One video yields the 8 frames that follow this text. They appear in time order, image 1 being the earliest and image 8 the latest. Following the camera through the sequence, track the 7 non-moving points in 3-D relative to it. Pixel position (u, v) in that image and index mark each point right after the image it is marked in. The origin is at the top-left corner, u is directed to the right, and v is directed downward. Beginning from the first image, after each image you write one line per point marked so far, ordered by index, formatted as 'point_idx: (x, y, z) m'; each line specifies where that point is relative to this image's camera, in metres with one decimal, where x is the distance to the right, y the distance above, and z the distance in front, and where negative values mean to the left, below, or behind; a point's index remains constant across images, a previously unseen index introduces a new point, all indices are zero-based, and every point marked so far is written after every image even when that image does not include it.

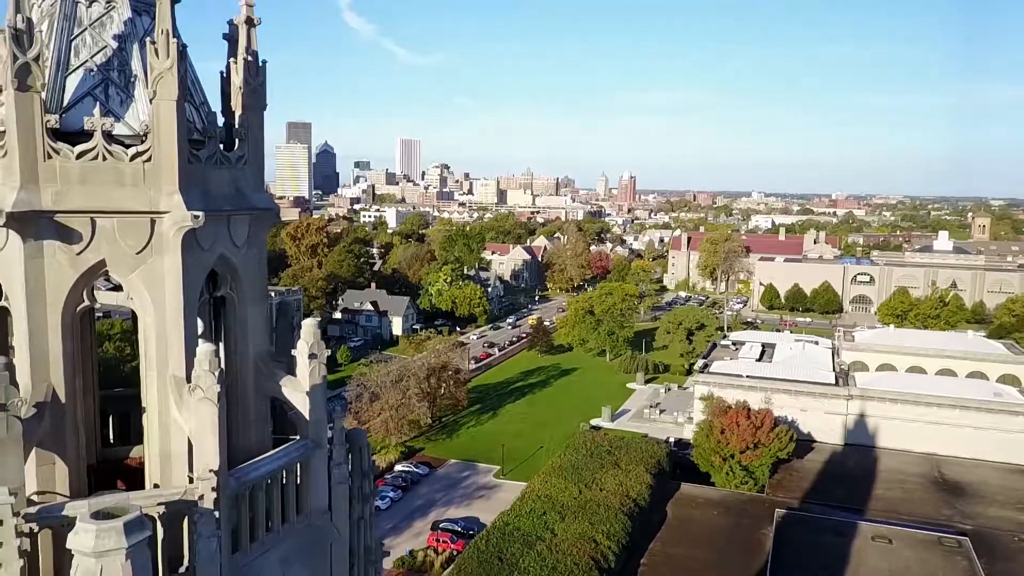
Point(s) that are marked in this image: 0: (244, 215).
0: (-1.2, +0.3, +3.4) m
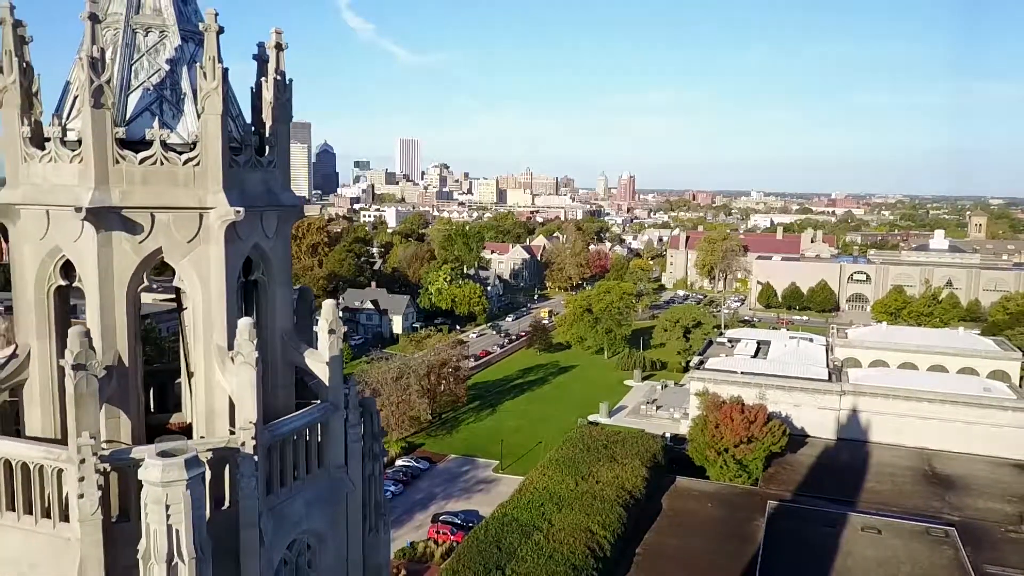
0: (-1.2, +0.4, +3.8) m
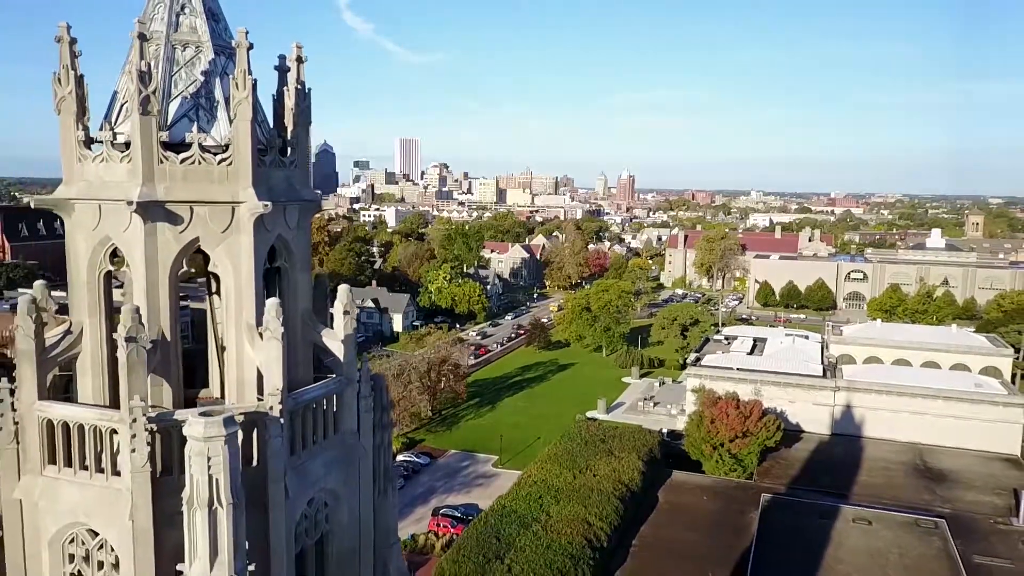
0: (-1.2, +0.5, +4.3) m
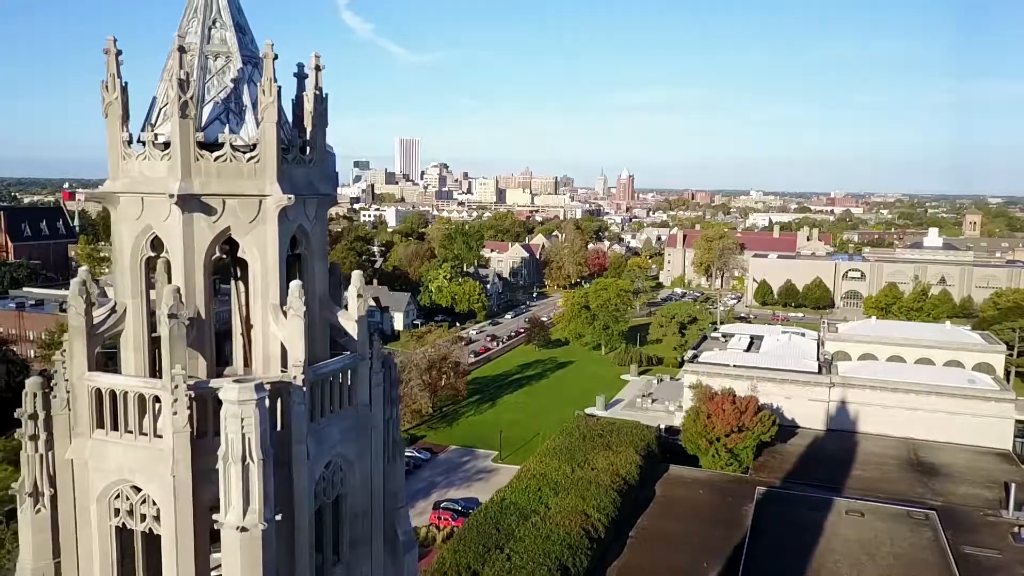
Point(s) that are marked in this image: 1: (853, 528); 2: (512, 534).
0: (-1.2, +0.6, +4.7) m
1: (+8.8, -6.2, +19.1) m
2: (0.0, -5.9, +17.8) m
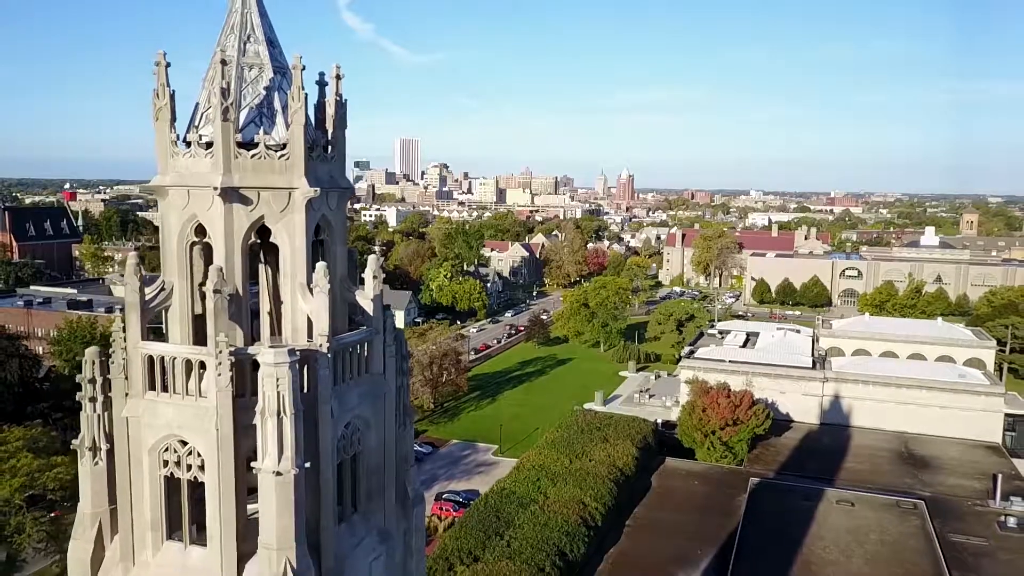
0: (-1.3, +0.7, +5.2) m
1: (+8.8, -6.1, +19.6) m
2: (0.0, -5.8, +18.4) m
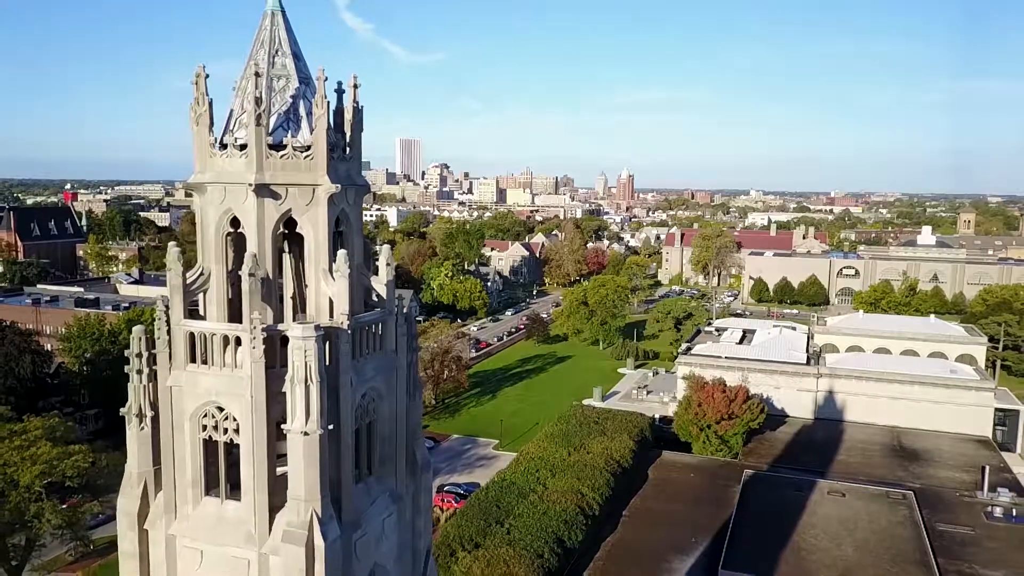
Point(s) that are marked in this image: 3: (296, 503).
0: (-1.3, +0.8, +5.8) m
1: (+8.8, -6.0, +20.2) m
2: (0.0, -5.7, +18.9) m
3: (-1.4, -1.4, +5.0) m
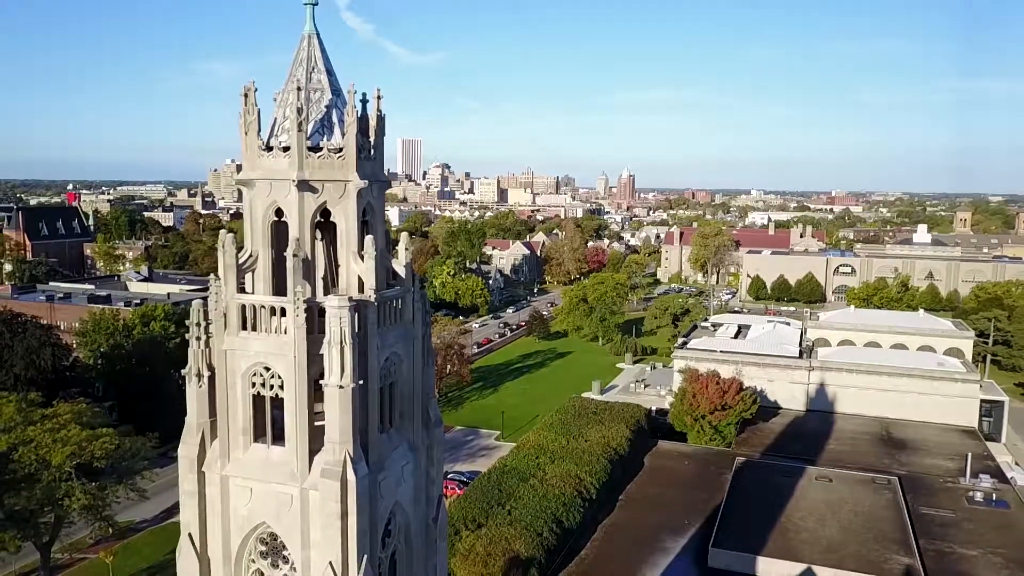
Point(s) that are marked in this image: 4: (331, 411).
0: (-1.3, +0.9, +6.8) m
1: (+8.8, -5.8, +21.1) m
2: (0.0, -5.5, +19.9) m
3: (-1.4, -1.3, +5.9) m
4: (-1.4, -1.0, +5.9) m
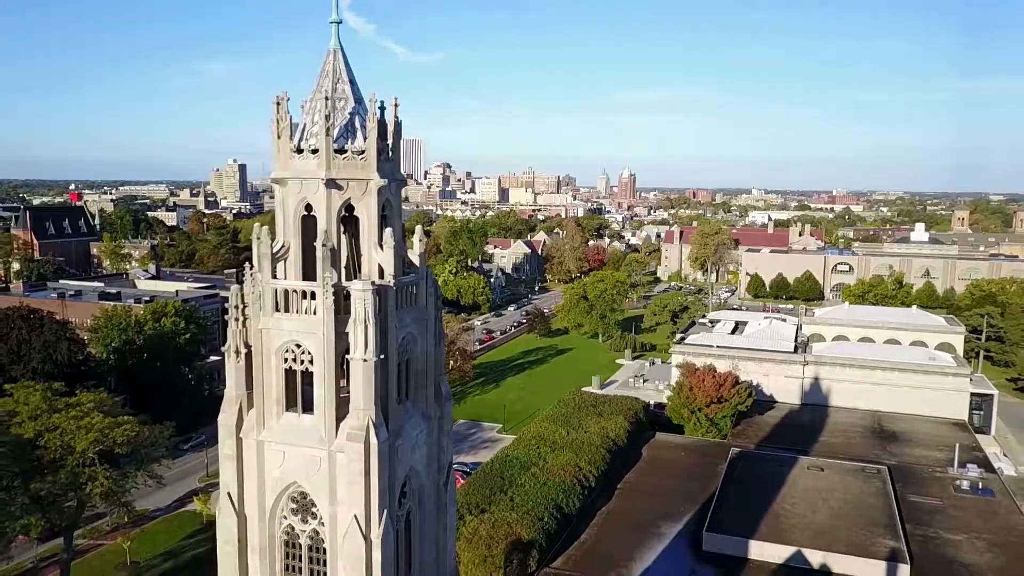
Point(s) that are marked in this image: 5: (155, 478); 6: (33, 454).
0: (-1.3, +1.1, +7.5) m
1: (+8.9, -5.7, +21.9) m
2: (+0.1, -5.4, +20.6) m
3: (-1.4, -1.1, +6.7) m
4: (-1.4, -0.9, +6.6) m
5: (-8.8, -4.7, +18.3) m
6: (-10.4, -3.6, +16.0) m
